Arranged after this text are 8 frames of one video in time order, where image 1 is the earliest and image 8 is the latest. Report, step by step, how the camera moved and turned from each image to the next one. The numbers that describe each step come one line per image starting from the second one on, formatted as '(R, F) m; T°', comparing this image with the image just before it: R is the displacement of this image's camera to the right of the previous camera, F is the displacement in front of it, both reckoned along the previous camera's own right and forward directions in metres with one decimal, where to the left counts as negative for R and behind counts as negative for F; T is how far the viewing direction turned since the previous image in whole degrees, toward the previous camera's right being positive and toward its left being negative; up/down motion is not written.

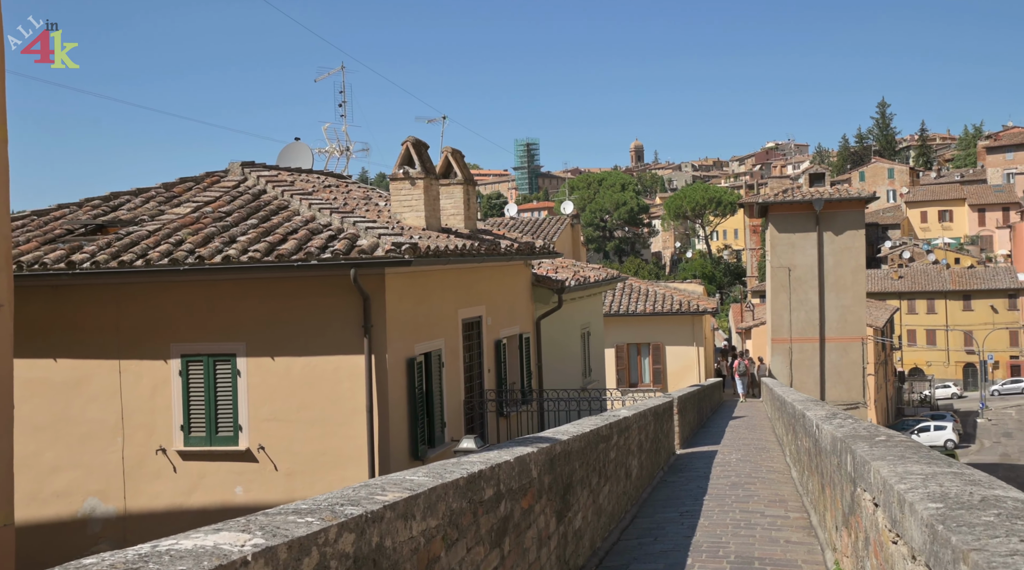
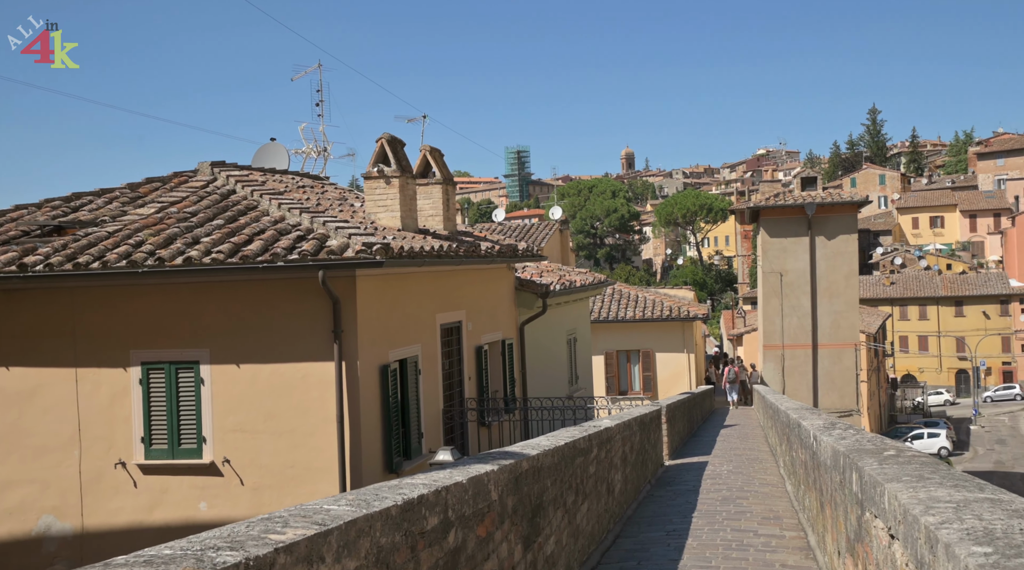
(+0.1, +0.6) m; 0°
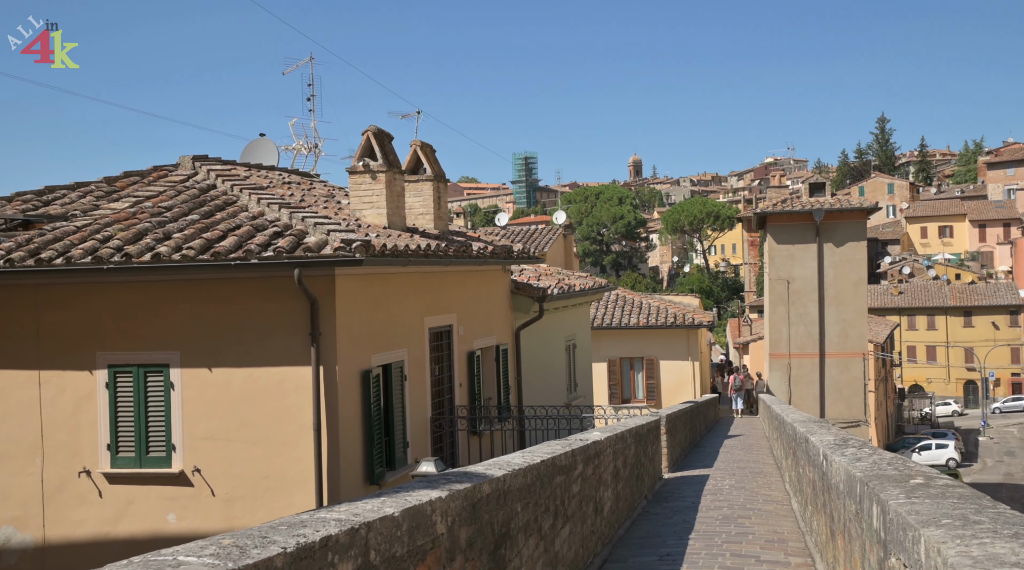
(+0.2, +0.6) m; 0°
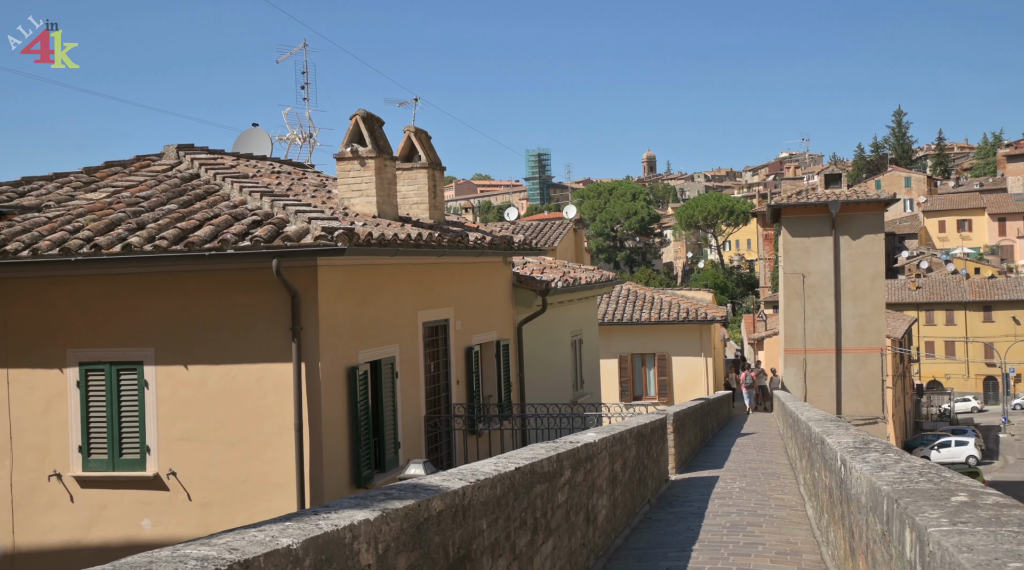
(+0.2, +0.6) m; -1°
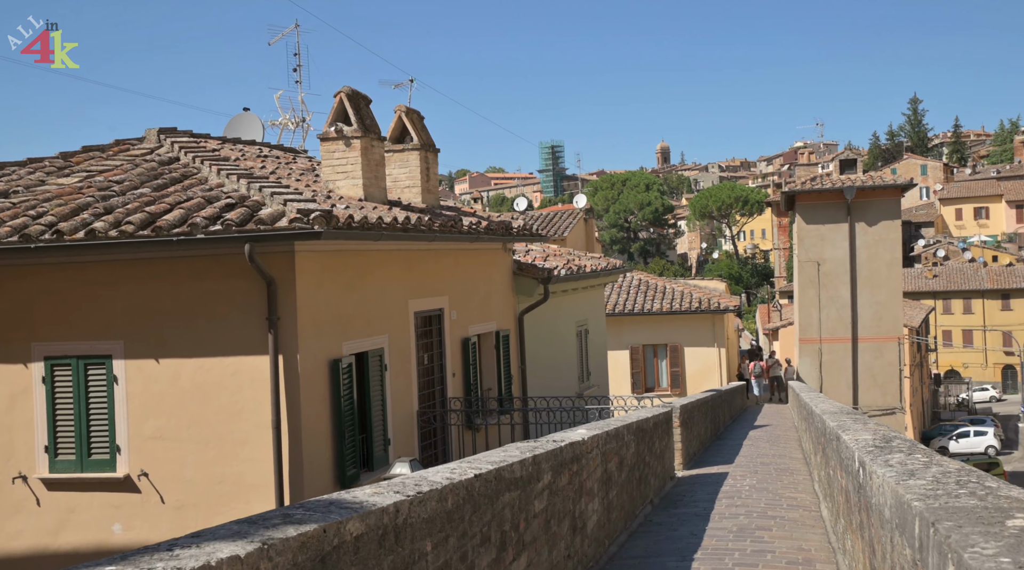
(+0.2, +0.6) m; -1°
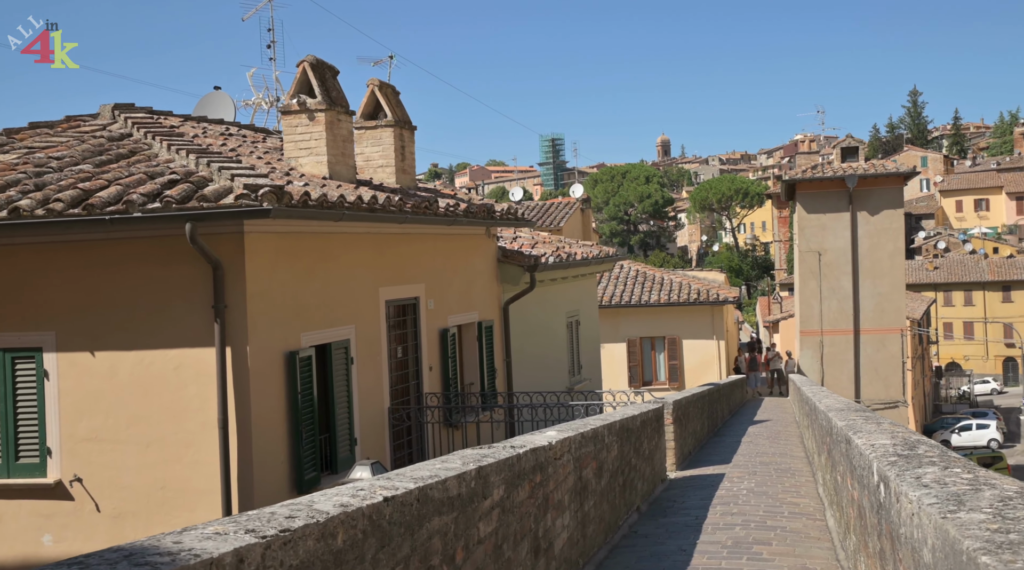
(+0.2, +0.8) m; 0°
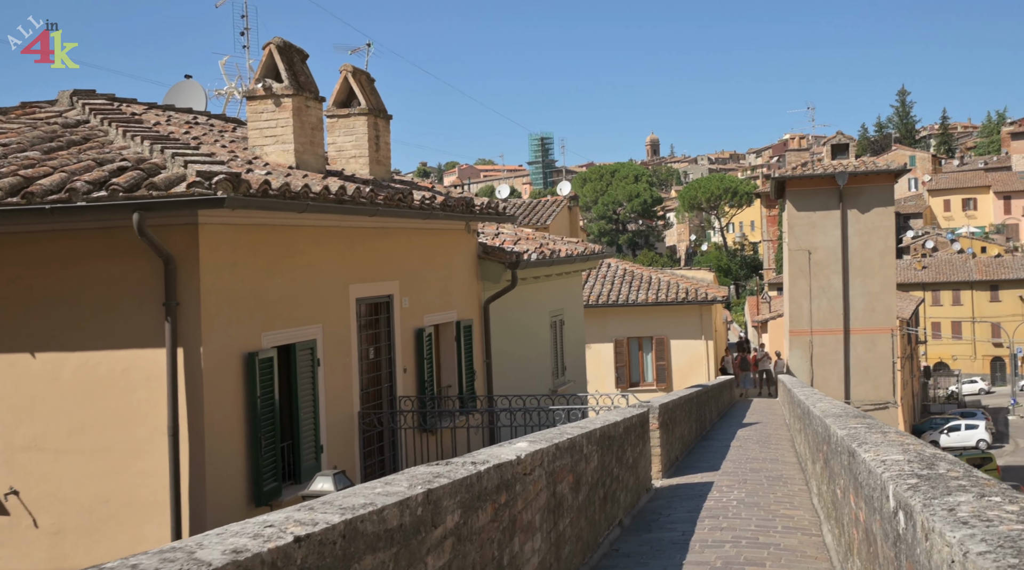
(+0.1, +0.5) m; +1°
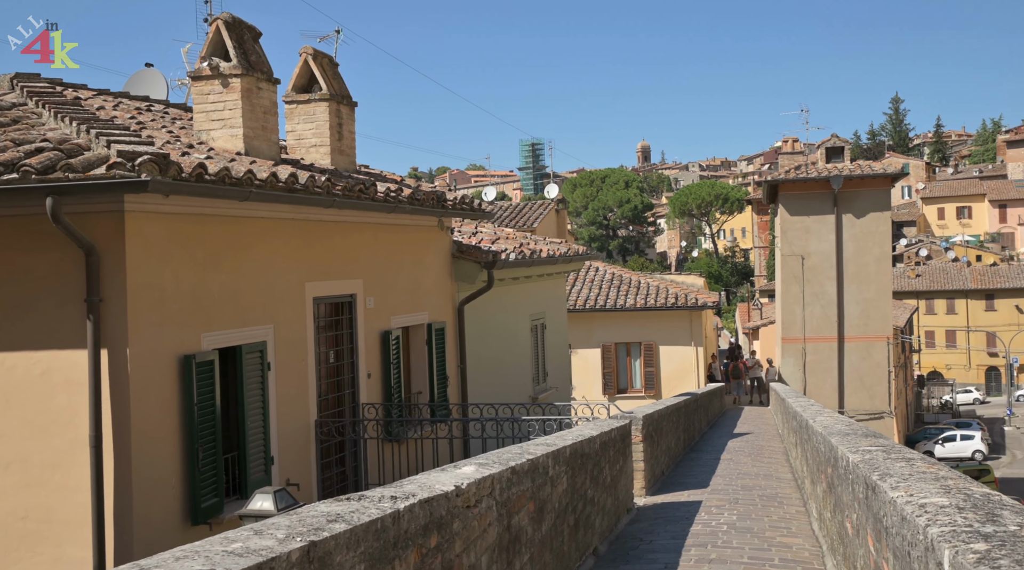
(+0.2, +0.8) m; 0°
